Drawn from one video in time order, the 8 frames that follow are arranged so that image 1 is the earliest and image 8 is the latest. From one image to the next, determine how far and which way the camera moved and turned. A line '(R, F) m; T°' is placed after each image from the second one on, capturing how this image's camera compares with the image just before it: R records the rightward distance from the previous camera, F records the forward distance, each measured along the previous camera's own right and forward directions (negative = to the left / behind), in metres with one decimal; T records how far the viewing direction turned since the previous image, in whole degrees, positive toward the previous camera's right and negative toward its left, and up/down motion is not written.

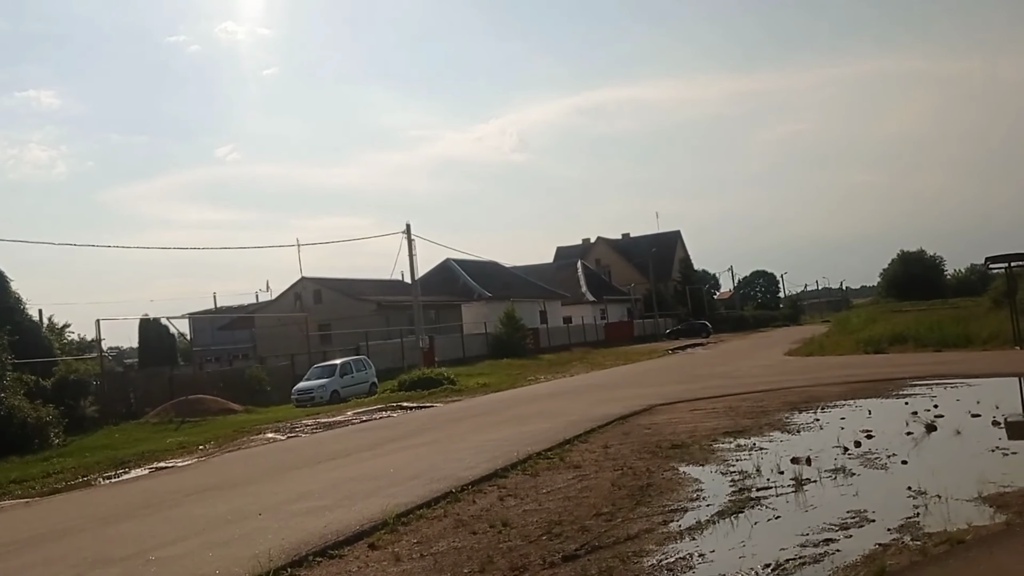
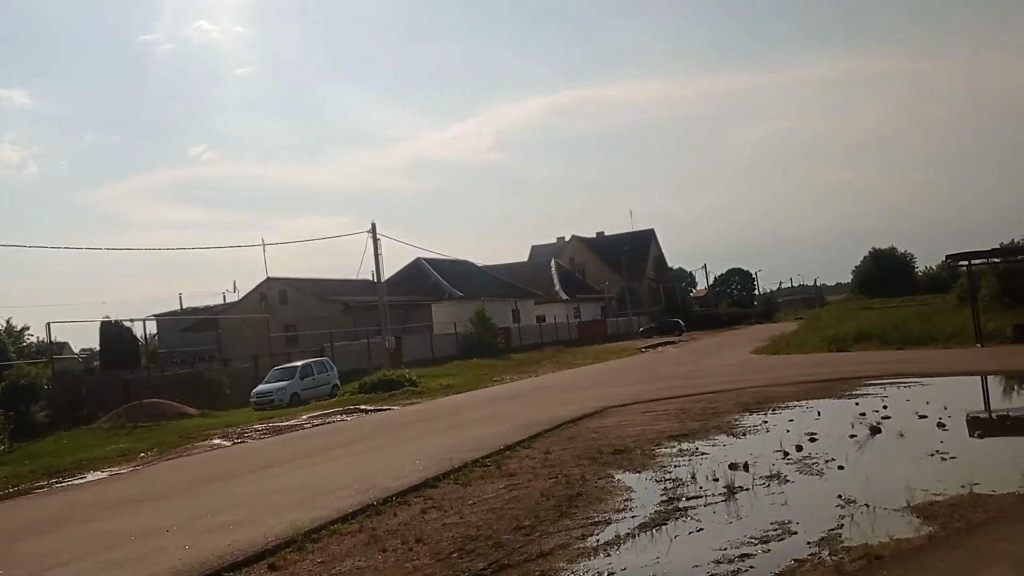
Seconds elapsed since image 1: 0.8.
(+0.6, +0.4) m; +1°
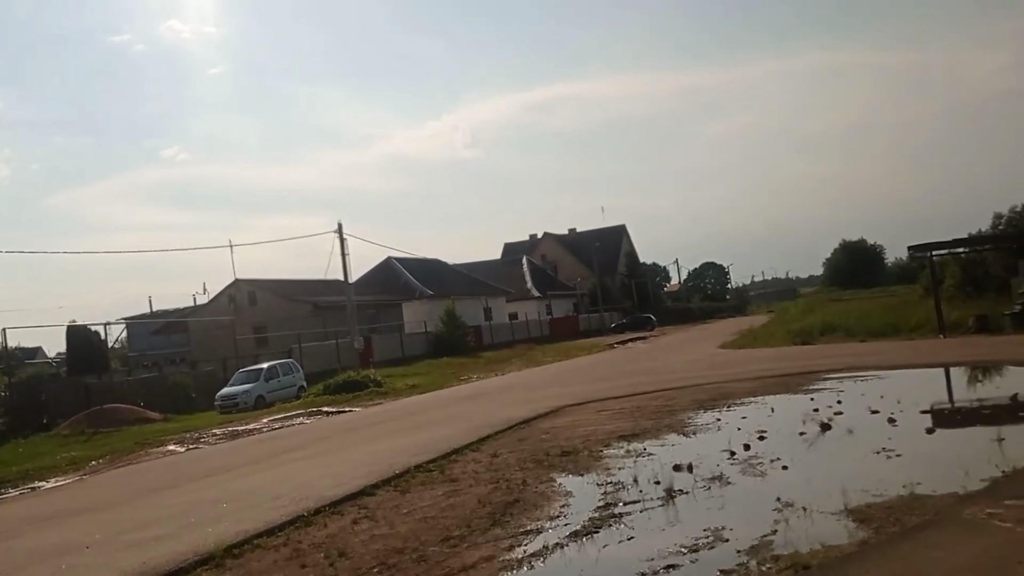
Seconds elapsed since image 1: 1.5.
(+0.5, +0.3) m; +1°
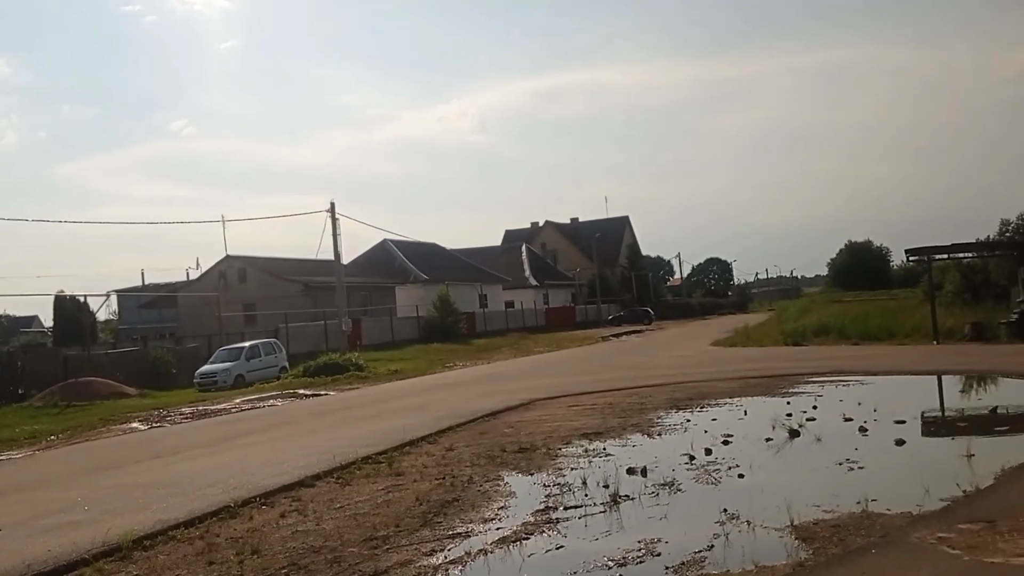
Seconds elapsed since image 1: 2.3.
(+0.6, +0.5) m; 0°
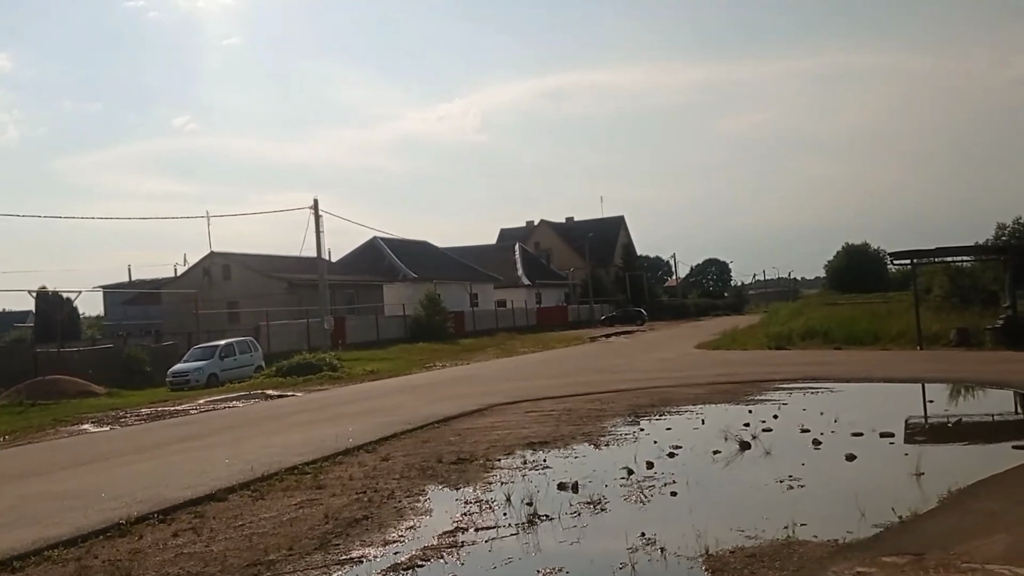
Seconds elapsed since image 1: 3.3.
(+0.8, +0.6) m; 0°
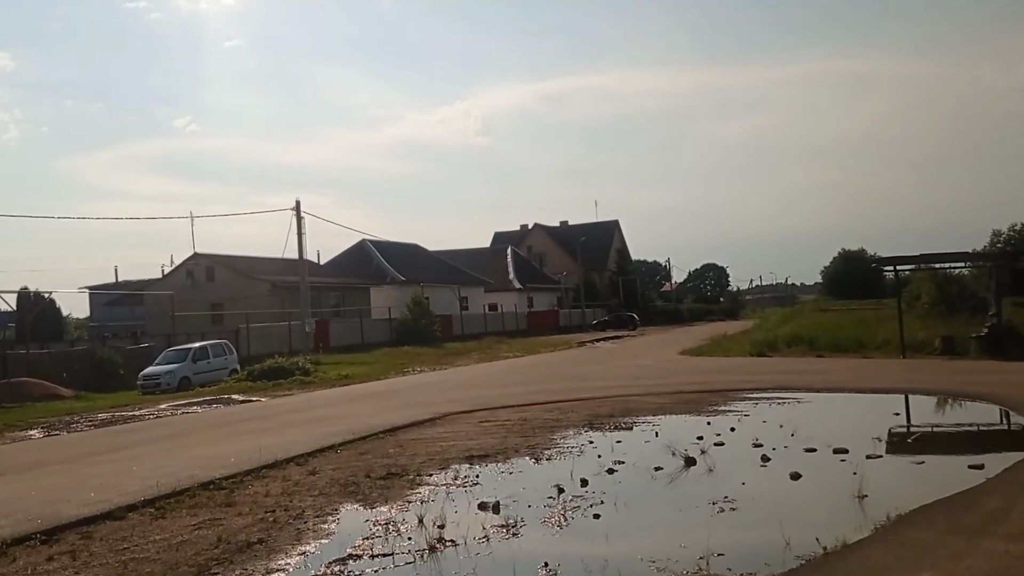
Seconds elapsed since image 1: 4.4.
(+0.8, +0.6) m; 0°
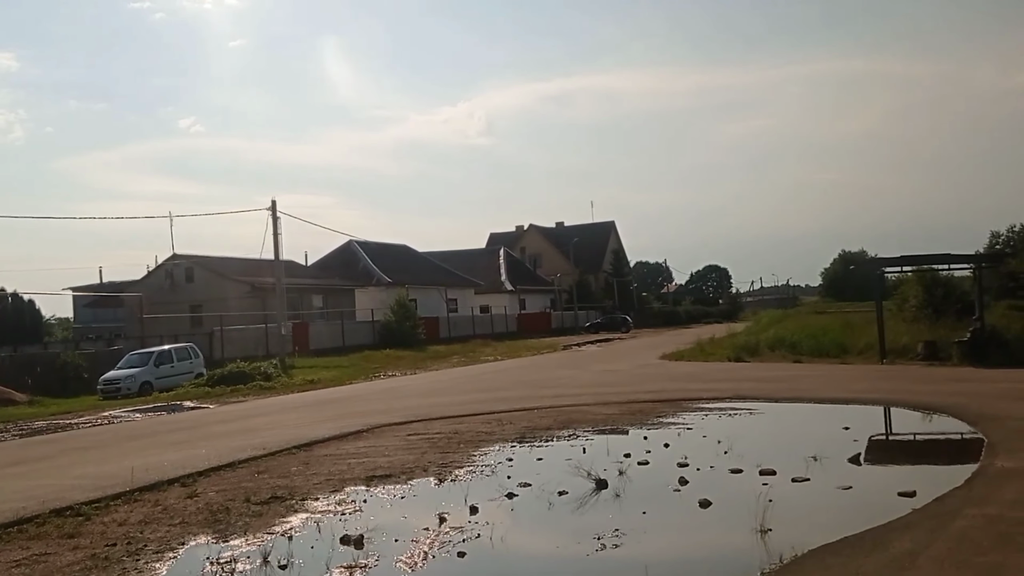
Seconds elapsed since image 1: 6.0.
(+1.2, +1.0) m; 0°
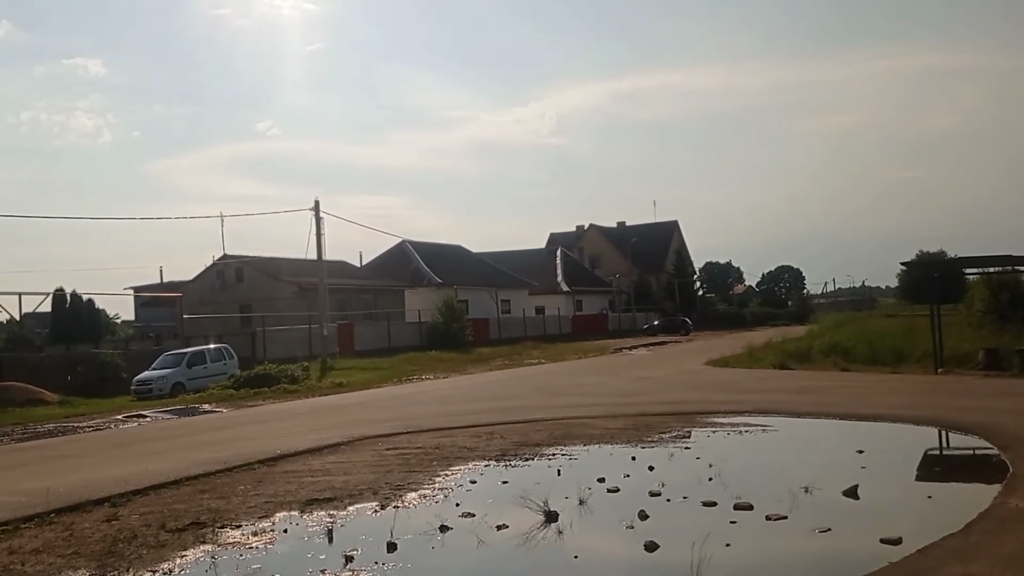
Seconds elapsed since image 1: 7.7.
(+1.3, +1.2) m; -4°
